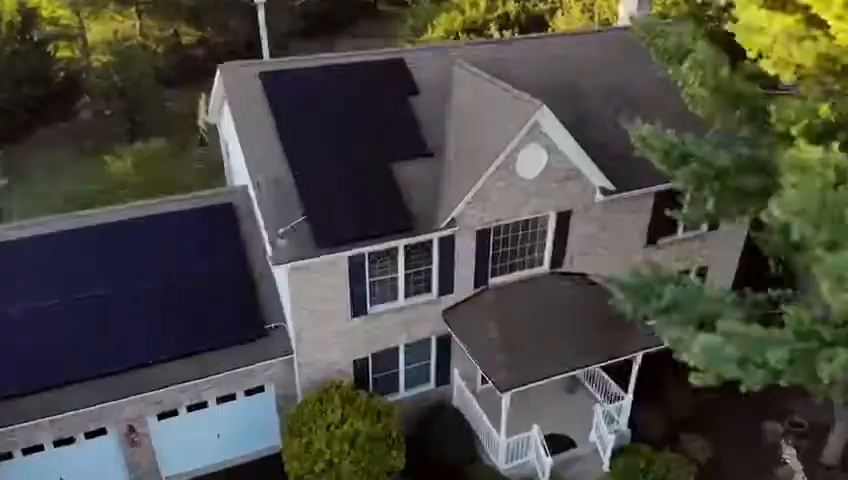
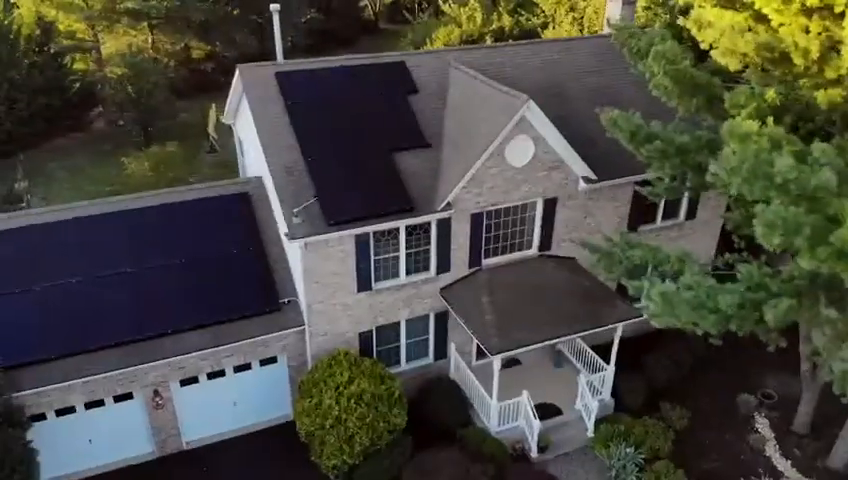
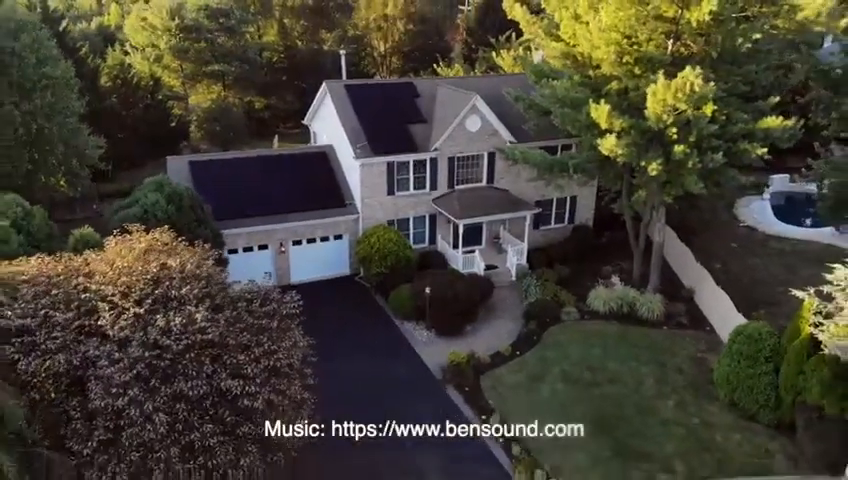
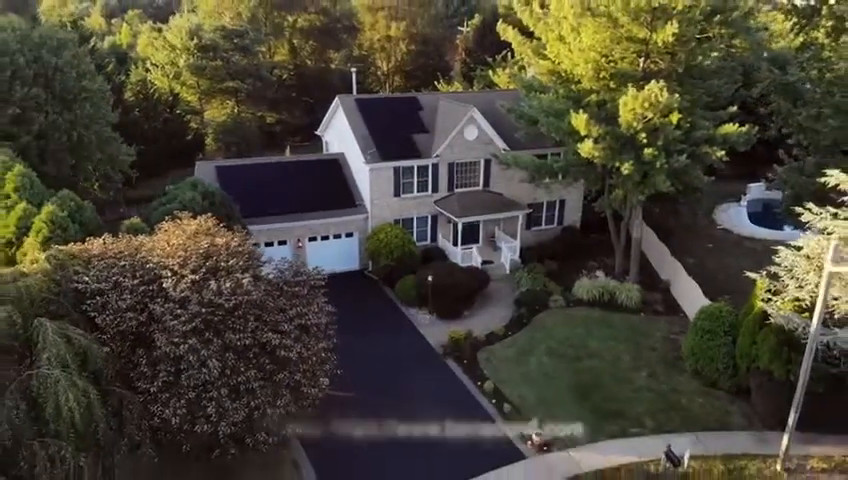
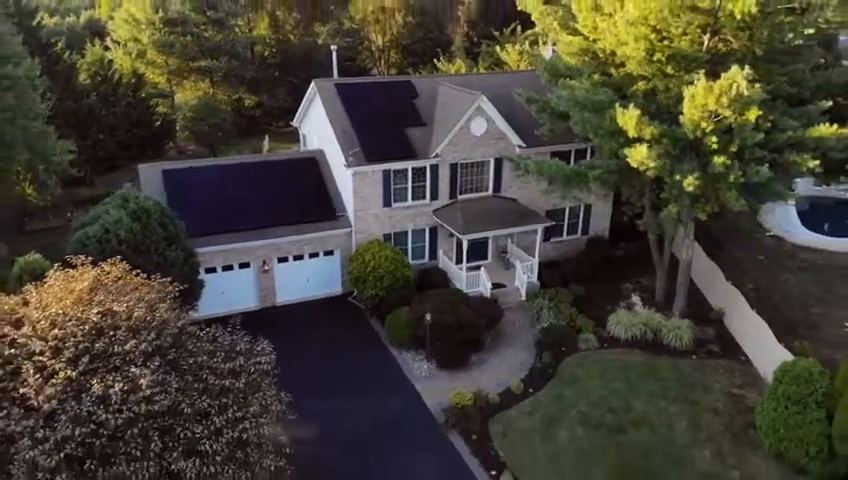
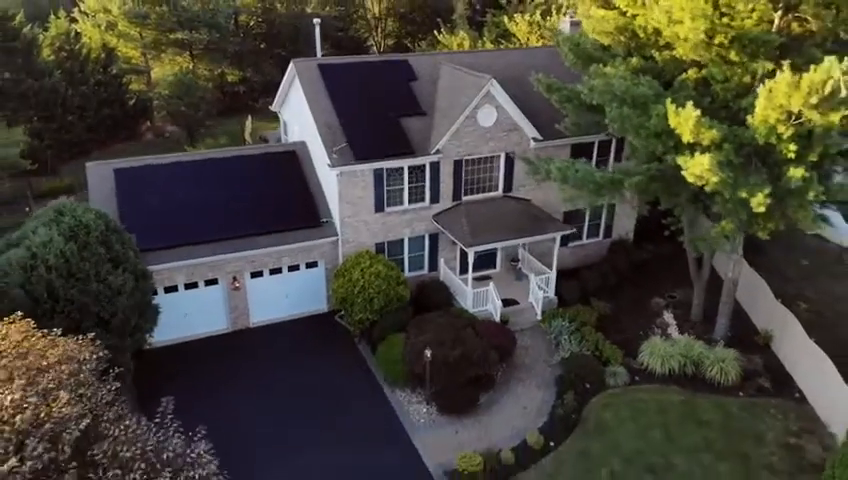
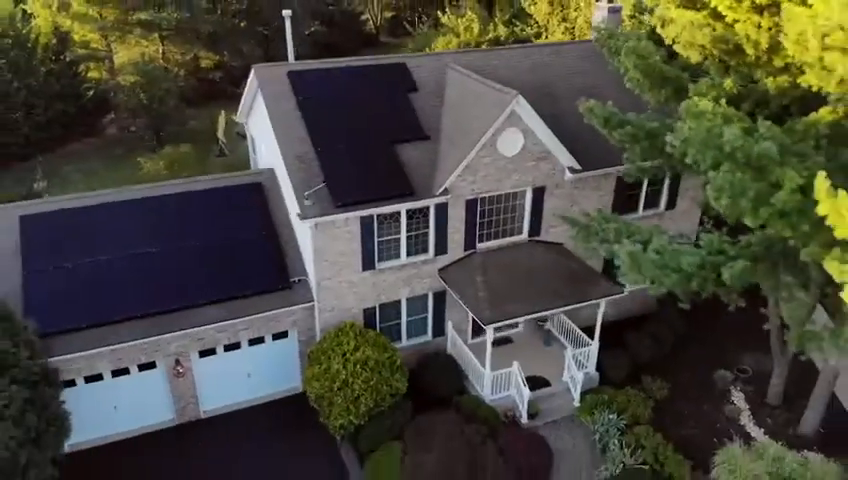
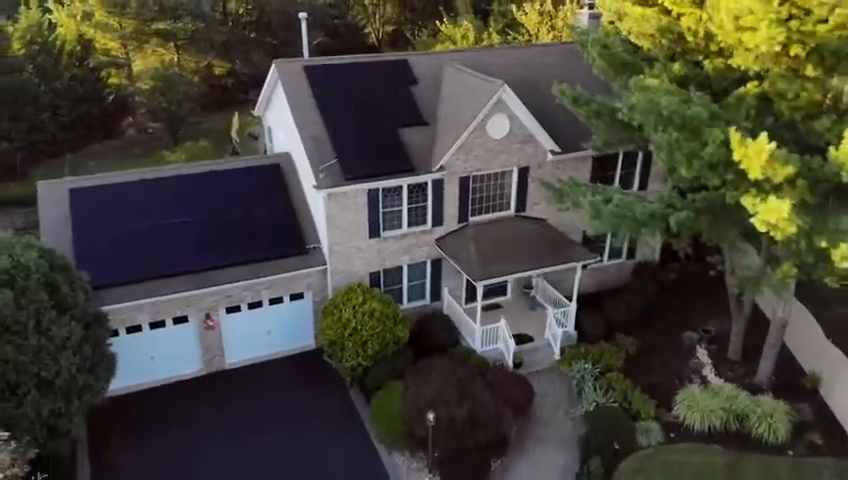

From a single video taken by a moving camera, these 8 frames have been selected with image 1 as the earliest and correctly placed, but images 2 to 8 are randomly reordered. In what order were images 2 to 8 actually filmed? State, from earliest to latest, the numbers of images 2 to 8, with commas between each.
2, 7, 8, 6, 5, 3, 4
